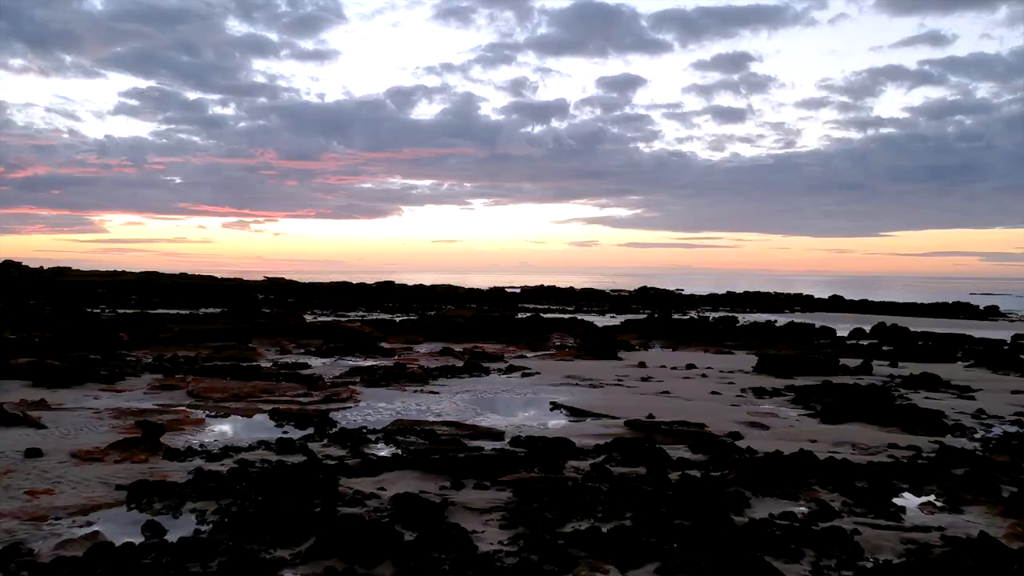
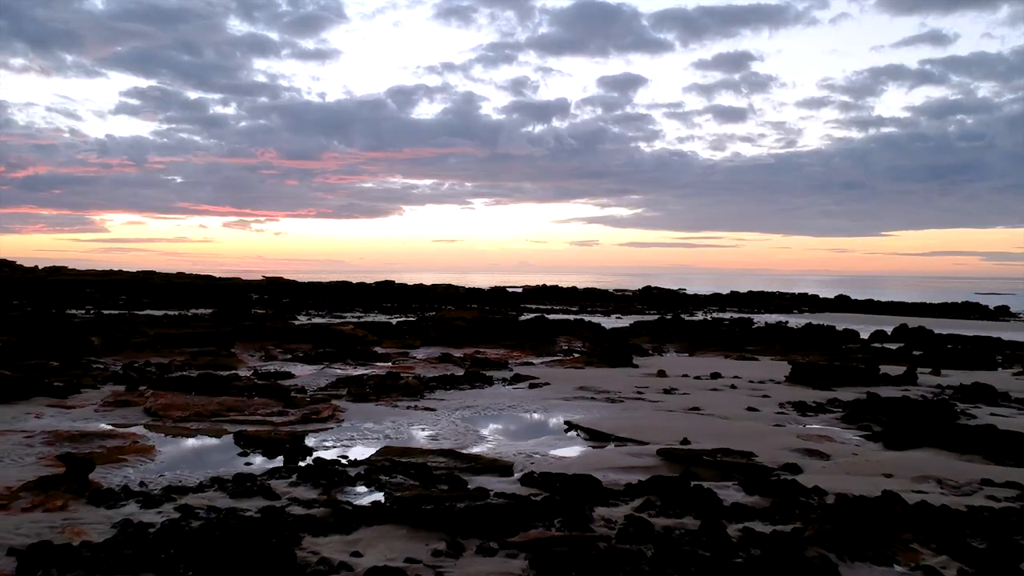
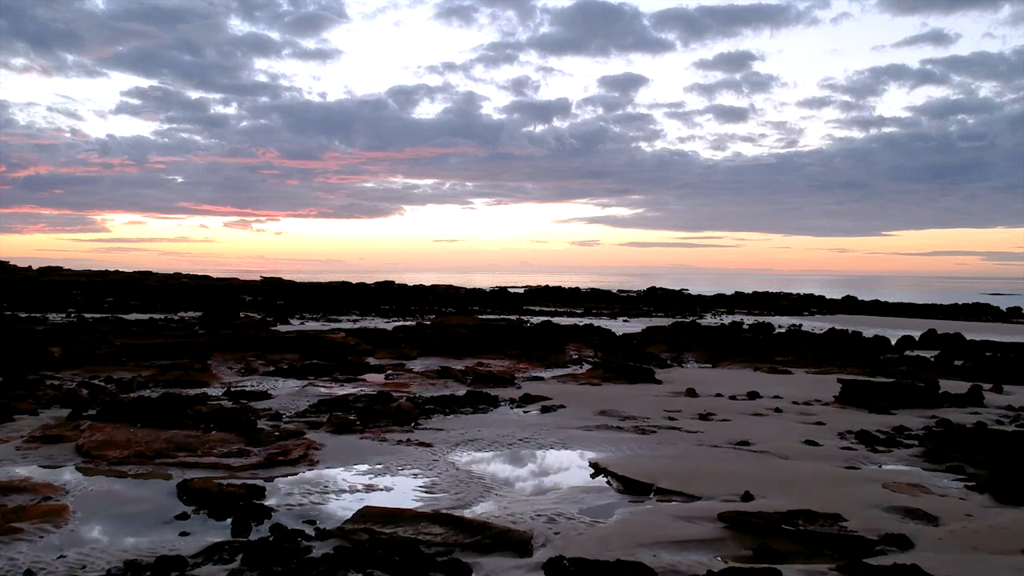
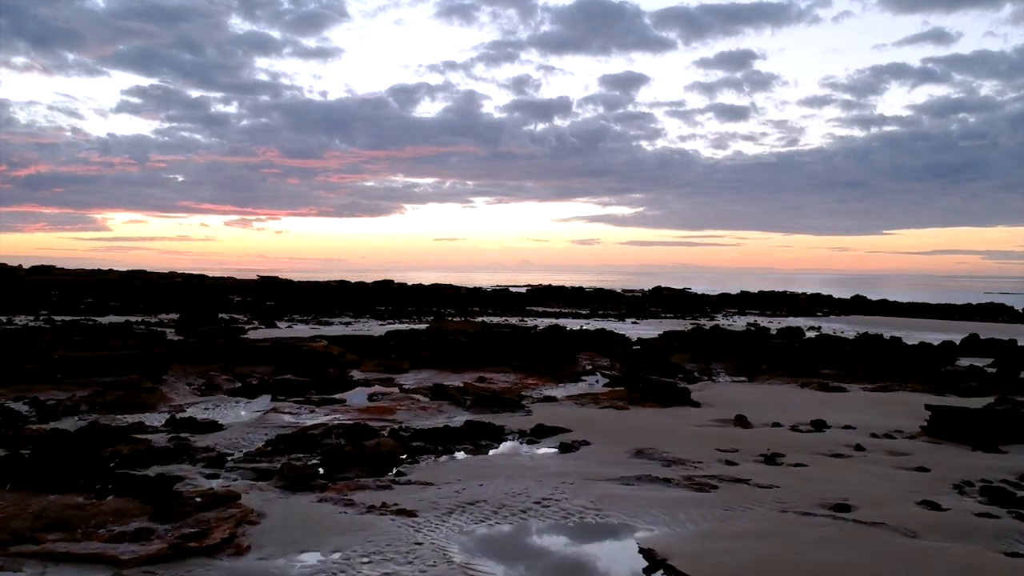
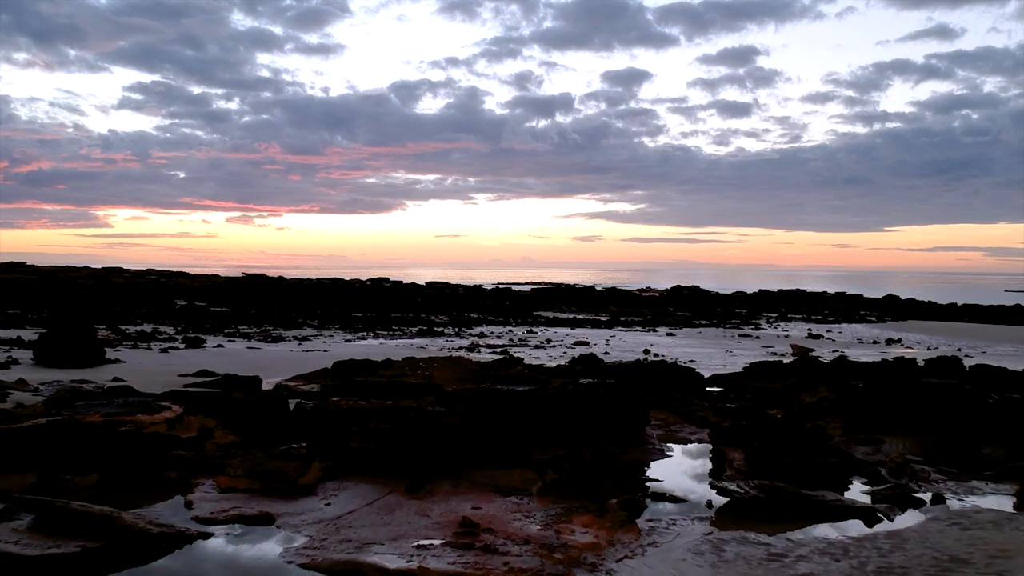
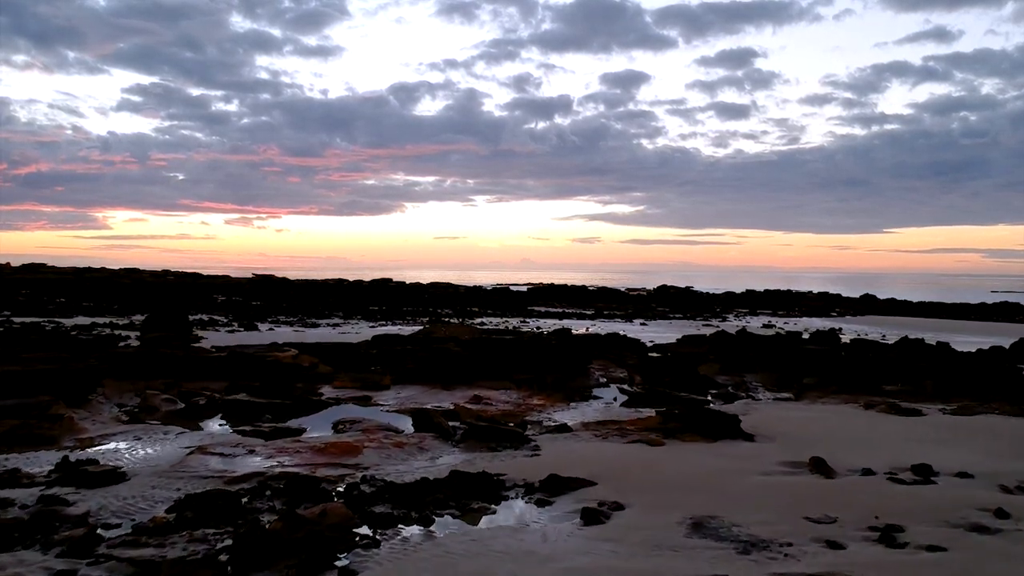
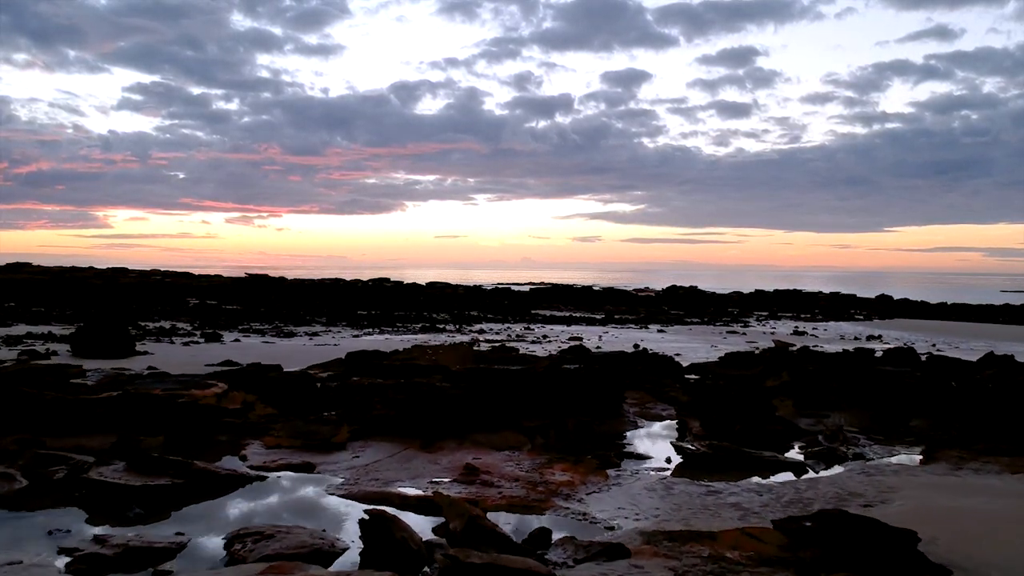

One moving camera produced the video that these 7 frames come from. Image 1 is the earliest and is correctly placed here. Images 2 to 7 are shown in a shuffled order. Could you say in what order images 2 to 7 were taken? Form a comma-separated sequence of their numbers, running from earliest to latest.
2, 3, 4, 6, 7, 5
